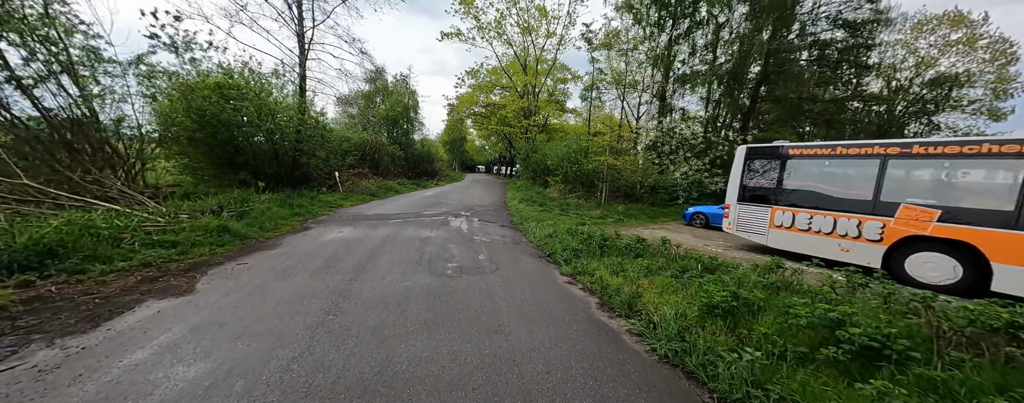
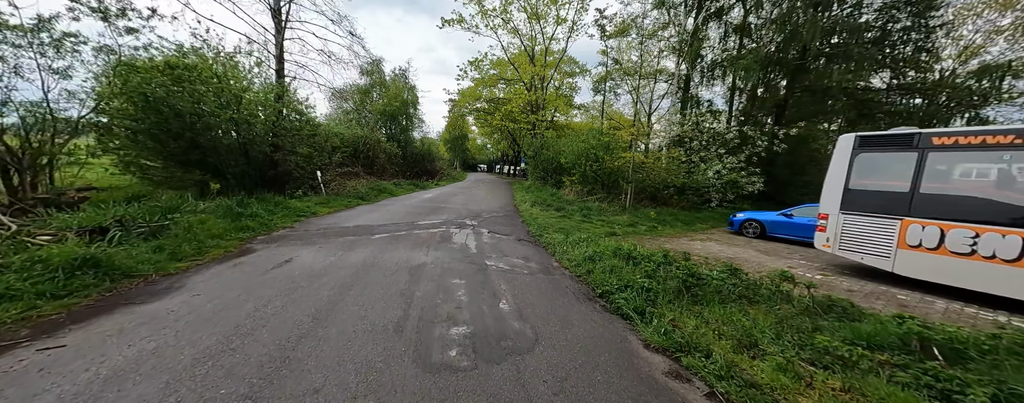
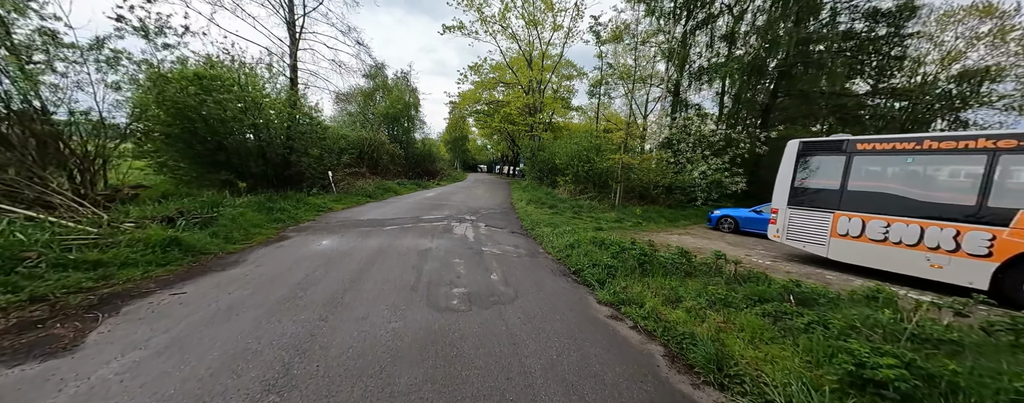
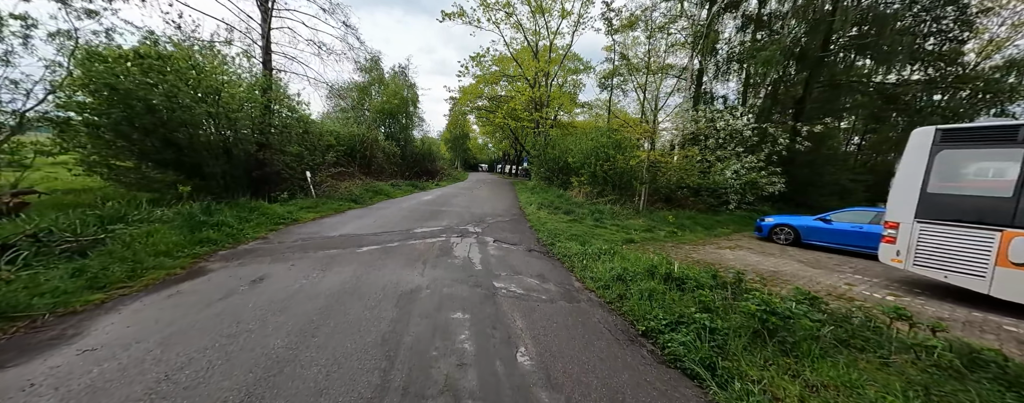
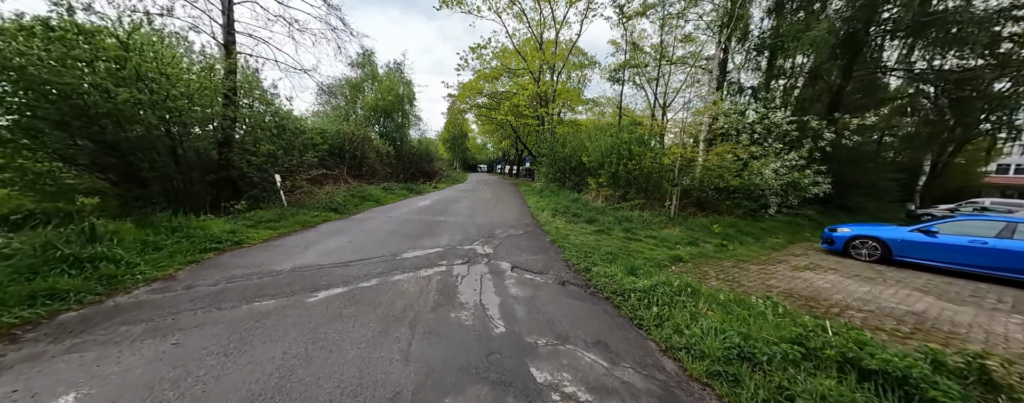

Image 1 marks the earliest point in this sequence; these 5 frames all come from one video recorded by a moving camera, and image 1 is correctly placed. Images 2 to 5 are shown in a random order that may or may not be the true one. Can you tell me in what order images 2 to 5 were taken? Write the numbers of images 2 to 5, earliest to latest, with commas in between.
3, 2, 4, 5
